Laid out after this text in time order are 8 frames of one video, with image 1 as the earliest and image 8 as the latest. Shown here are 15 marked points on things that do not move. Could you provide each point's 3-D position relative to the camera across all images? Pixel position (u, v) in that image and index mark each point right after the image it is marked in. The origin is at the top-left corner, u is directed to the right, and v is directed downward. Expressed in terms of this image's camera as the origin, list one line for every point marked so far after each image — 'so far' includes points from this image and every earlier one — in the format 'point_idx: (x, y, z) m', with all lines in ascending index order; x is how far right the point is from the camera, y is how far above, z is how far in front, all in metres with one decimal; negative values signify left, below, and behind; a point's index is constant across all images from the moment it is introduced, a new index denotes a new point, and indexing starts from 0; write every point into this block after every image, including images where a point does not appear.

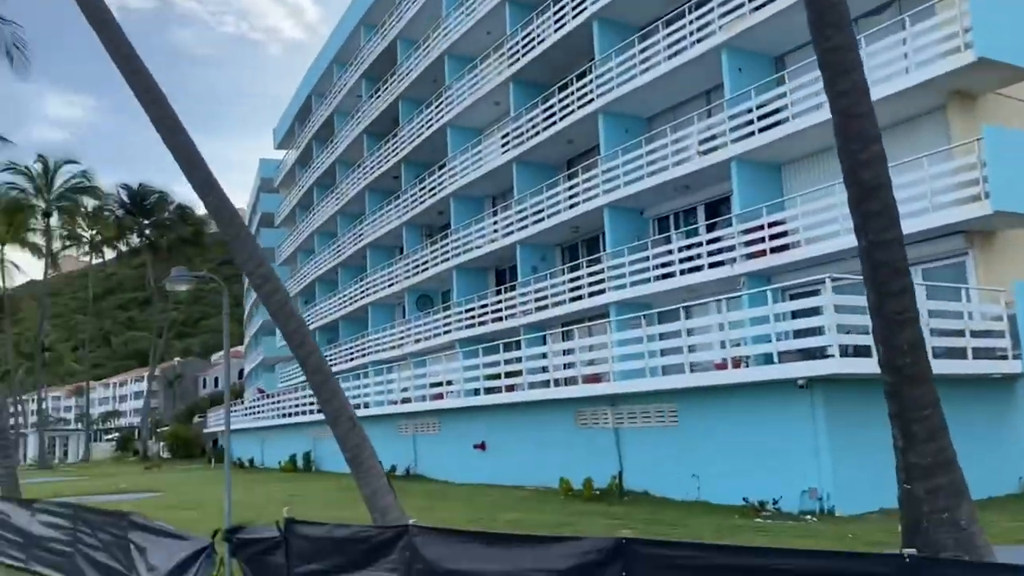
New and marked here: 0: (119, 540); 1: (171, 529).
0: (-3.8, -2.5, +8.5) m
1: (-3.0, -2.1, +7.7) m
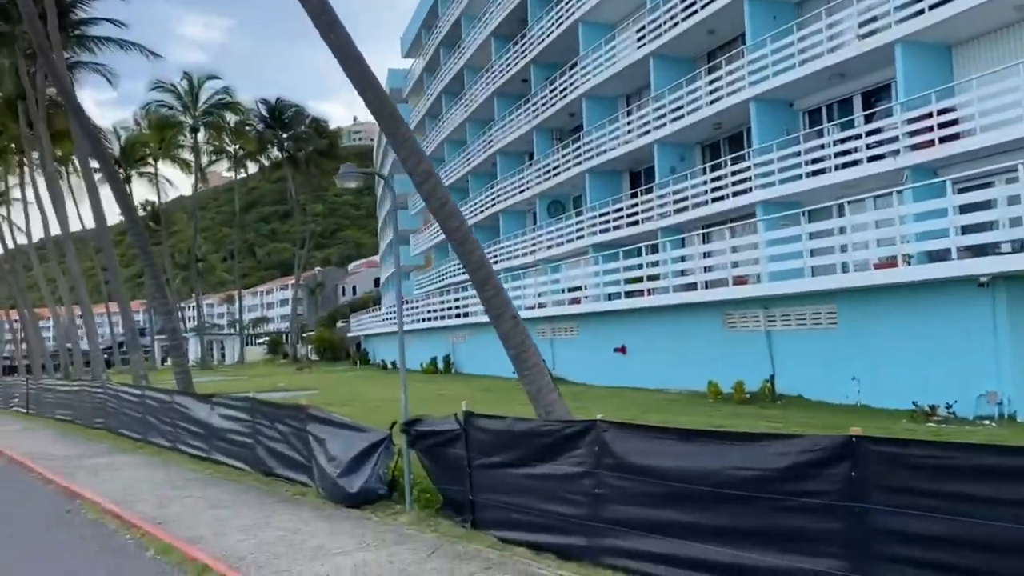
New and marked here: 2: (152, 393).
0: (-2.2, -1.5, +8.9) m
1: (-1.5, -1.2, +7.9) m
2: (-5.5, -1.6, +13.3) m
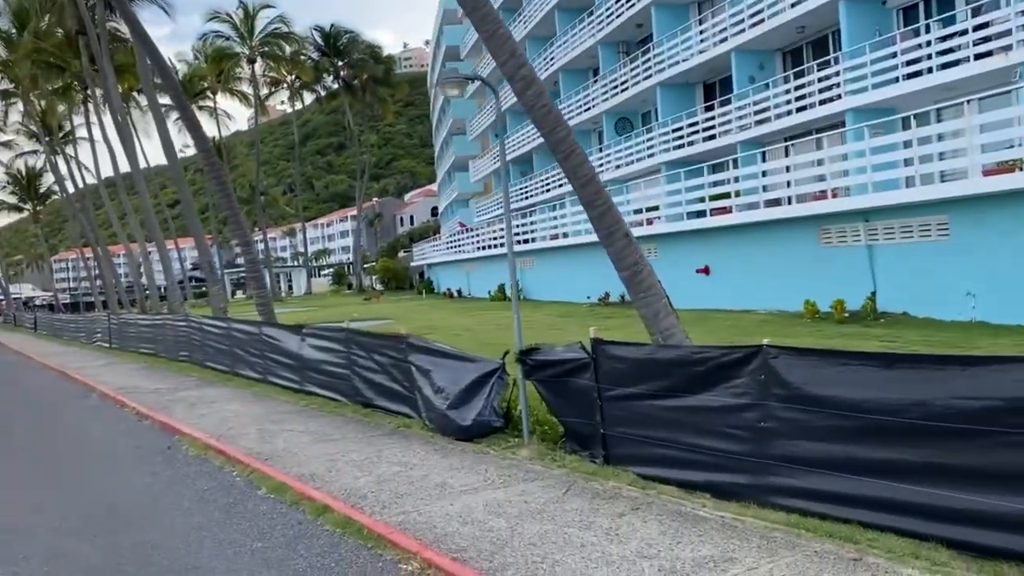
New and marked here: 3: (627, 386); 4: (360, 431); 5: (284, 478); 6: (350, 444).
0: (-1.1, -0.7, +8.4) m
1: (-0.5, -0.5, +7.4) m
2: (-4.1, -0.6, +13.1) m
3: (+0.8, -0.6, +5.6) m
4: (-1.4, -1.4, +8.2) m
5: (-1.7, -1.4, +6.6) m
6: (-1.4, -1.4, +7.6) m
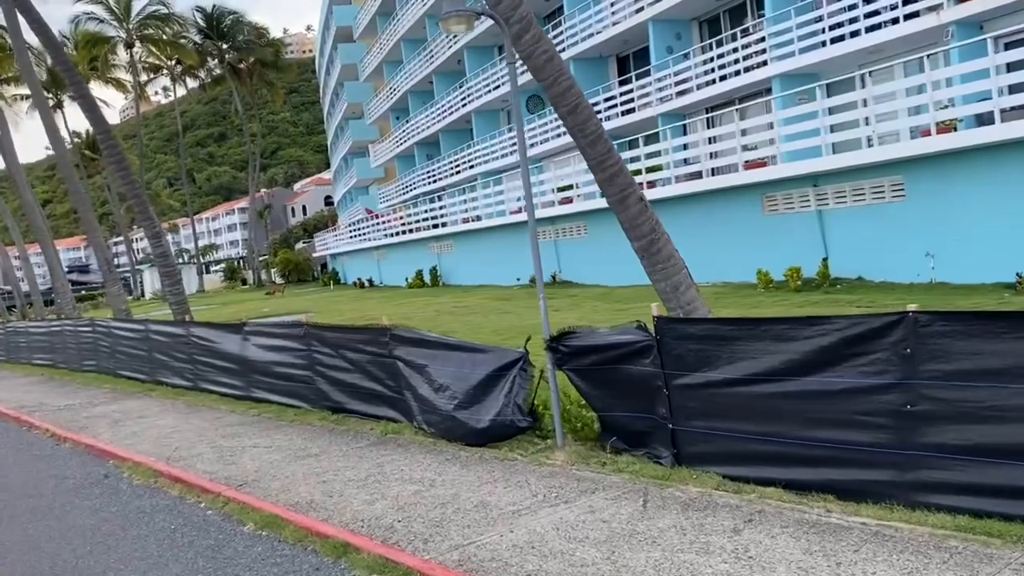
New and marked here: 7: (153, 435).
0: (-1.1, -0.6, +7.3) m
1: (-0.4, -0.4, +6.4) m
2: (-4.7, -0.5, +11.5) m
3: (+1.1, -0.4, +4.7) m
4: (-1.4, -1.2, +7.0) m
5: (-1.5, -1.4, +5.3) m
6: (-1.3, -1.3, +6.4) m
7: (-3.4, -1.4, +8.4) m
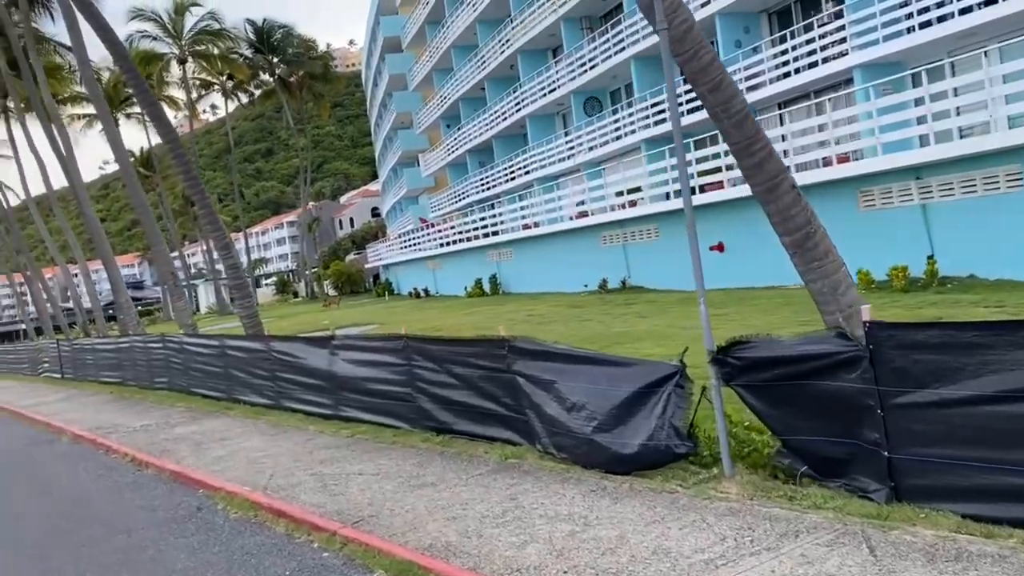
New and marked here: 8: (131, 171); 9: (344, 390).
0: (-0.1, -0.6, +6.5) m
1: (+0.5, -0.4, +5.6) m
2: (-3.5, -0.7, +10.9) m
3: (+1.9, -0.4, +3.8) m
4: (-0.4, -1.3, +6.3) m
5: (-0.6, -1.4, +4.6) m
6: (-0.3, -1.3, +5.7) m
7: (-2.4, -1.5, +7.7) m
8: (-8.7, +2.7, +19.8) m
9: (-1.7, -1.0, +8.7) m
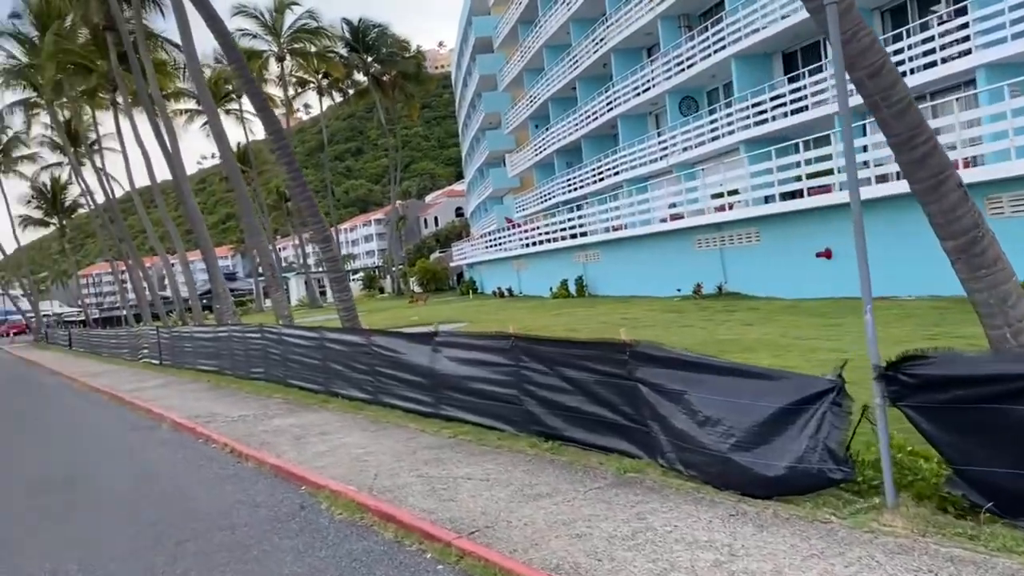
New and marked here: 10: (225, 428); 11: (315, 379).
0: (+0.7, -0.6, +6.1) m
1: (+1.3, -0.4, +5.1) m
2: (-2.2, -0.6, +10.8) m
3: (+2.5, -0.5, +3.2) m
4: (+0.4, -1.3, +5.8) m
5: (+0.1, -1.4, +4.2) m
6: (+0.4, -1.3, +5.3) m
7: (-1.5, -1.4, +7.5) m
8: (-6.5, +2.9, +20.1) m
9: (-0.7, -1.0, +8.4) m
10: (-3.3, -1.6, +9.9) m
11: (-2.6, -1.2, +11.6) m
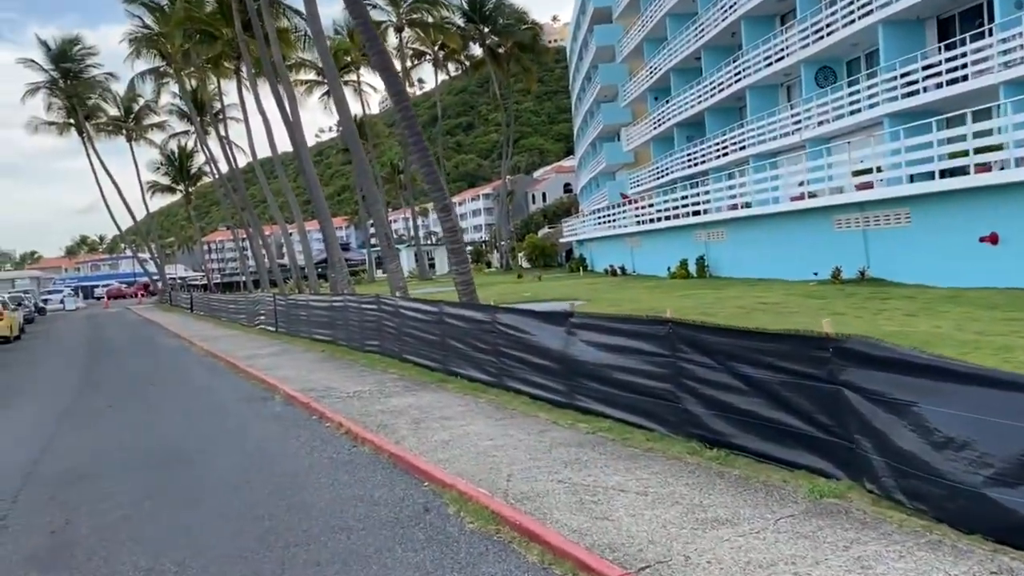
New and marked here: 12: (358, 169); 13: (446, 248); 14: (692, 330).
0: (+1.7, -0.5, +4.9) m
1: (+2.1, -0.4, +3.9) m
2: (-0.7, -0.3, +10.0) m
3: (+3.1, -0.5, +1.9) m
4: (+1.3, -1.2, +4.8) m
5: (+0.8, -1.3, +3.2) m
6: (+1.3, -1.2, +4.2) m
7: (-0.3, -1.2, +6.6) m
8: (-3.6, +3.6, +19.6) m
9: (+0.6, -0.7, +7.4) m
10: (-1.8, -1.2, +9.2) m
11: (-1.0, -0.9, +10.9) m
12: (-3.6, +2.7, +19.7) m
13: (-1.0, +0.6, +13.4) m
14: (+1.2, -0.3, +5.9) m
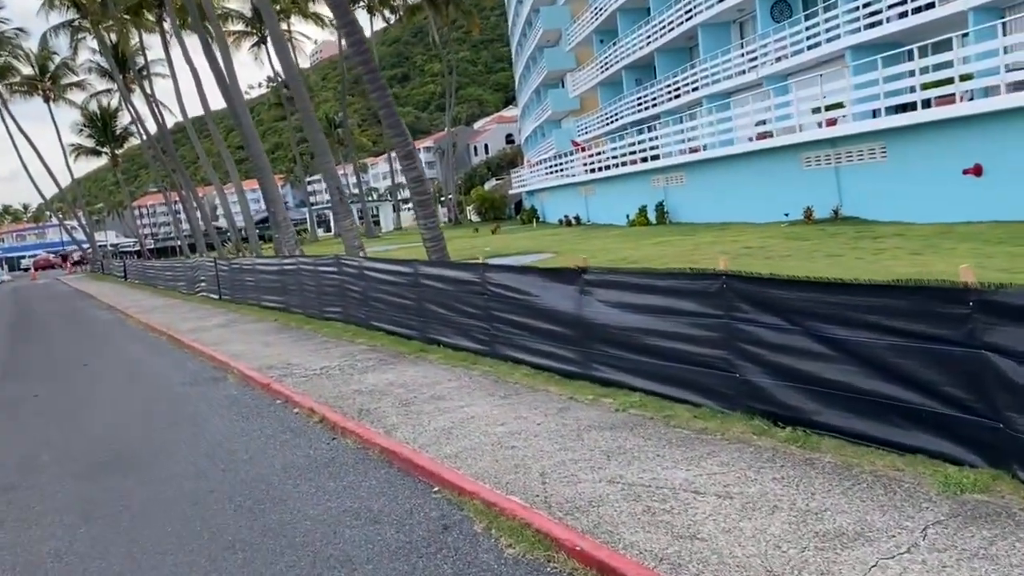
0: (+1.9, -0.2, +3.9) m
1: (+2.4, -0.1, +2.9) m
2: (-0.8, +0.2, +8.8) m
3: (+3.5, -0.3, +1.0) m
4: (+1.6, -0.9, +3.7) m
5: (+1.1, -1.1, +2.1) m
6: (+1.5, -1.0, +3.2) m
7: (-0.2, -0.9, +5.5) m
8: (-4.5, +4.4, +17.9) m
9: (+0.6, -0.4, +6.3) m
10: (-1.9, -0.9, +8.0) m
11: (-1.2, -0.4, +9.6) m
12: (-4.4, +3.5, +18.1) m
13: (-1.4, +1.2, +12.0) m
14: (+1.4, 0.0, +4.8) m
